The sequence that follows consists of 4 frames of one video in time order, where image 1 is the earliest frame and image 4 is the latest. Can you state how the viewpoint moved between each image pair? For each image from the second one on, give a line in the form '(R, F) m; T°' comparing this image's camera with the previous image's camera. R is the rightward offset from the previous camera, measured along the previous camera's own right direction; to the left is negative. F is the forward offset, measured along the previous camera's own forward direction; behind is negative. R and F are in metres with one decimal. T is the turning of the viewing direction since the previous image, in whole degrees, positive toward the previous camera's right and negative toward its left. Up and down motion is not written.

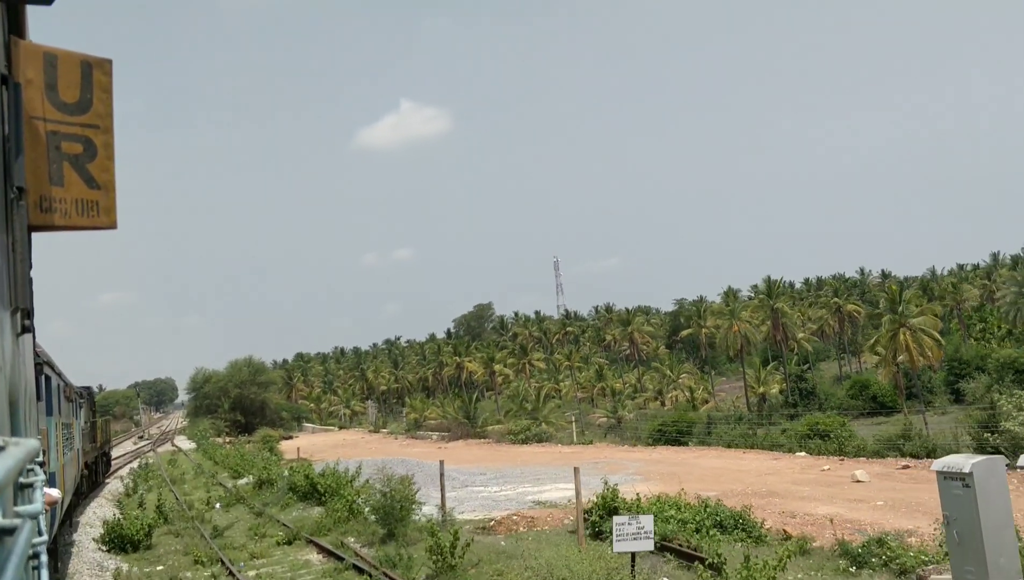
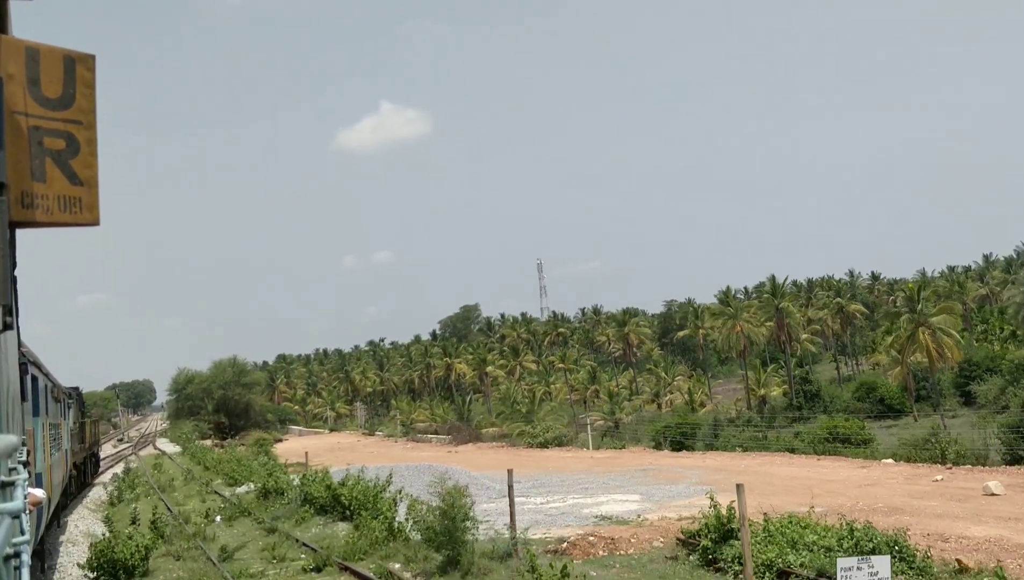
(-1.2, +2.0) m; +1°
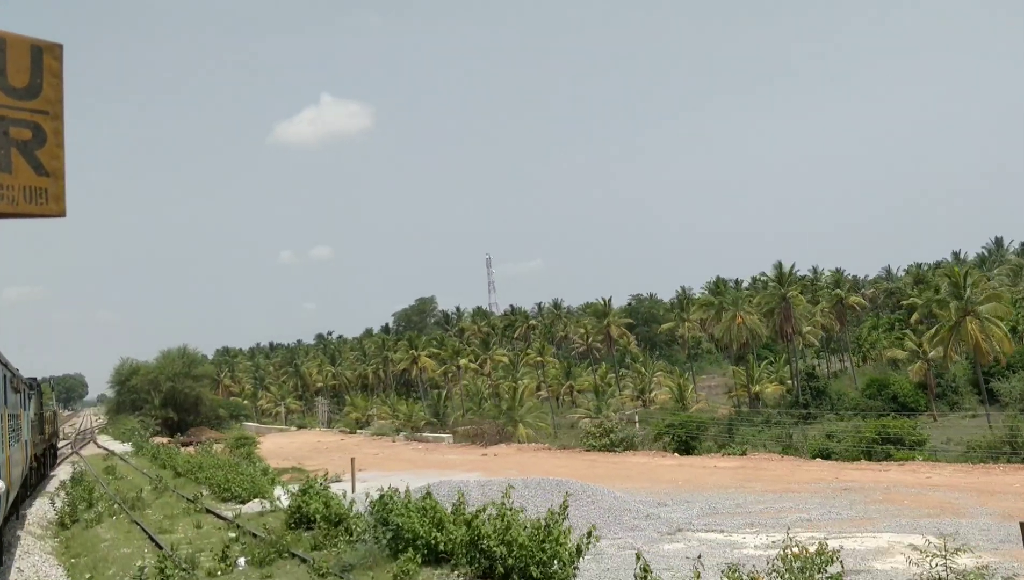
(-3.0, +5.1) m; +4°
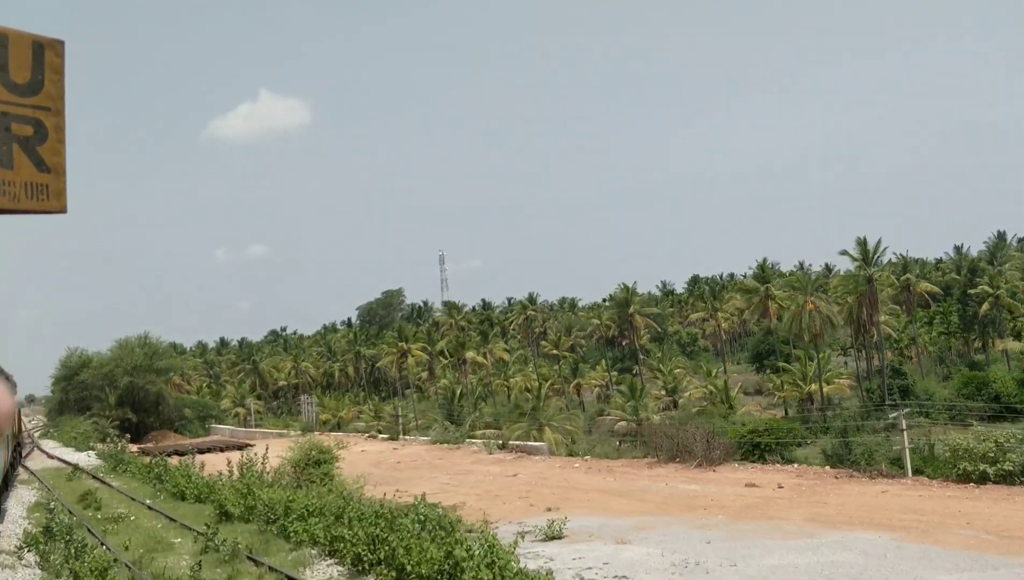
(-5.7, +9.1) m; +4°
